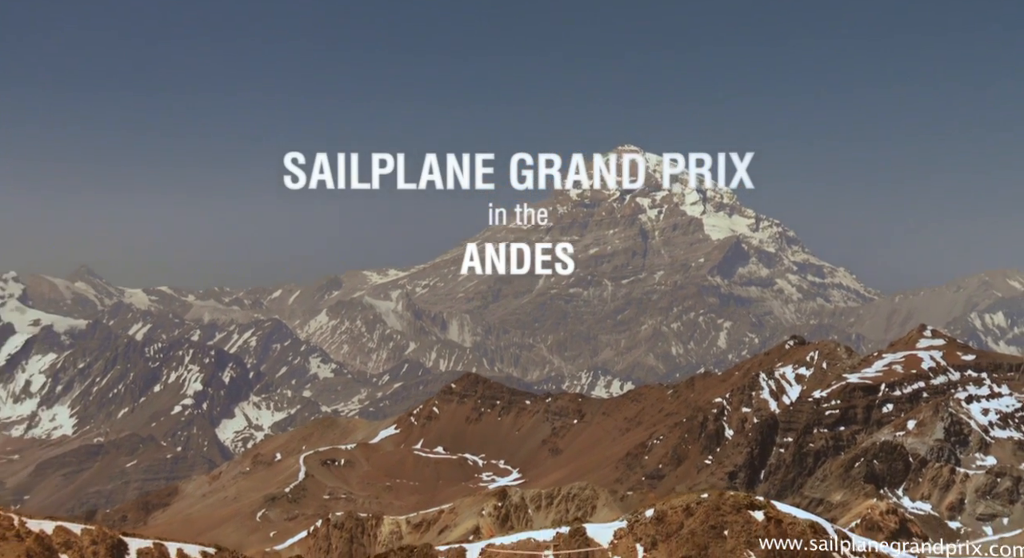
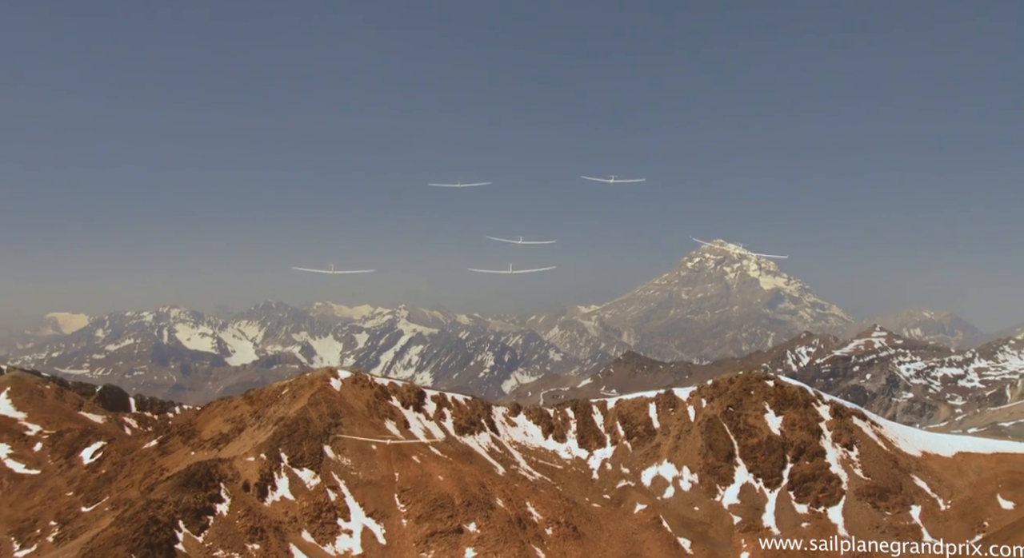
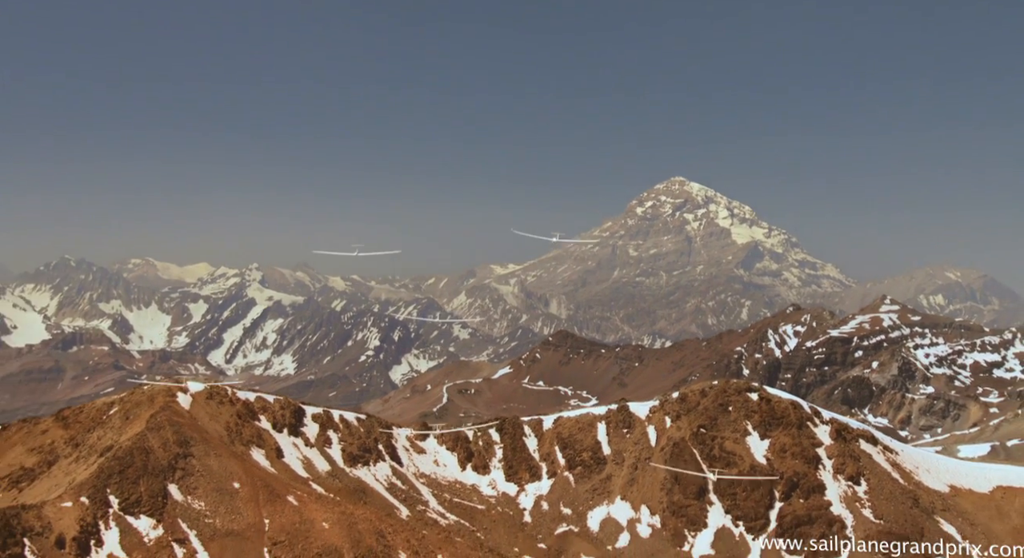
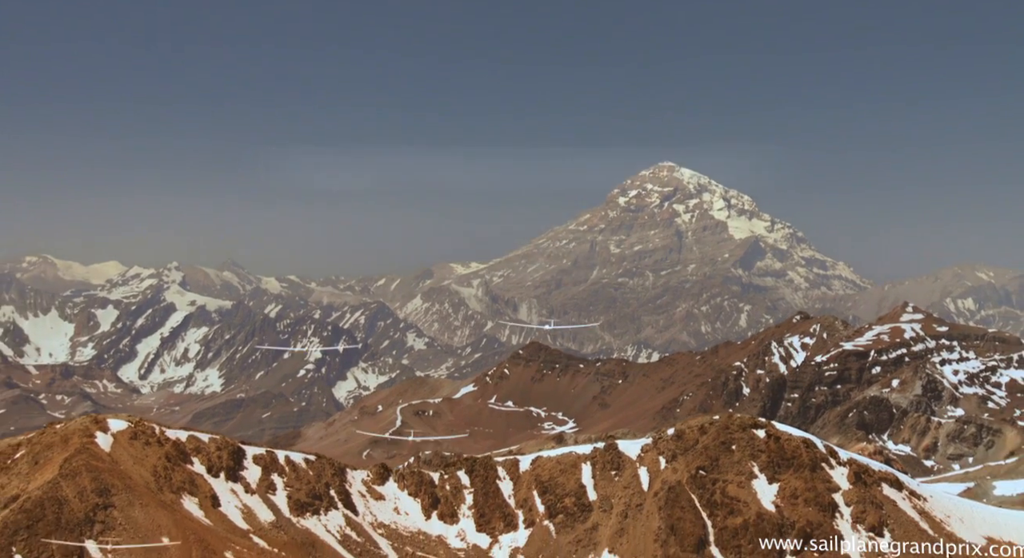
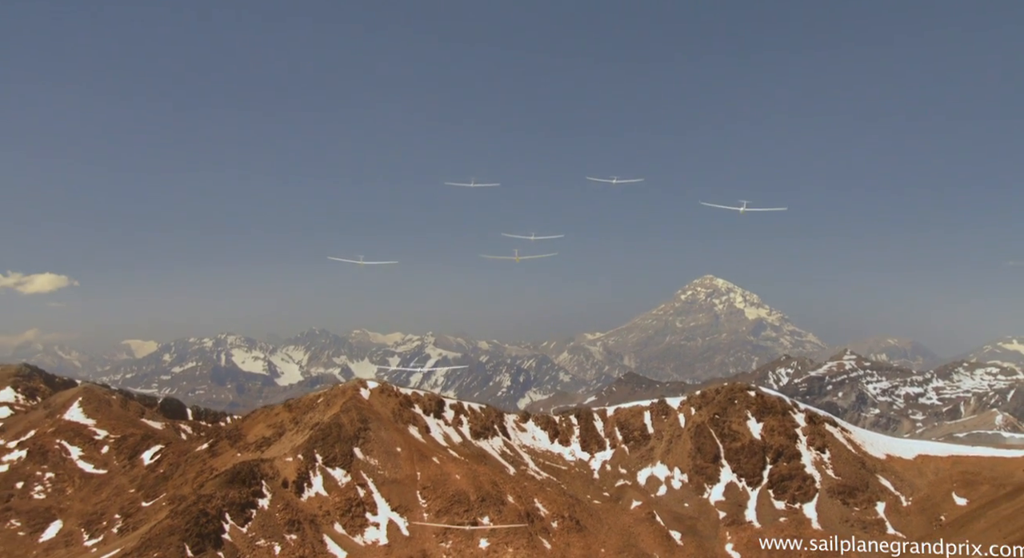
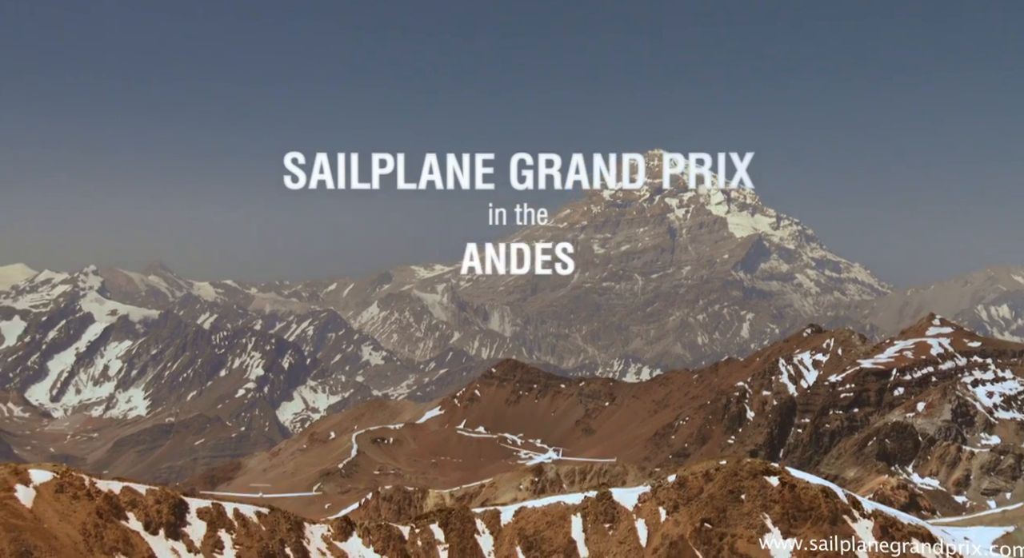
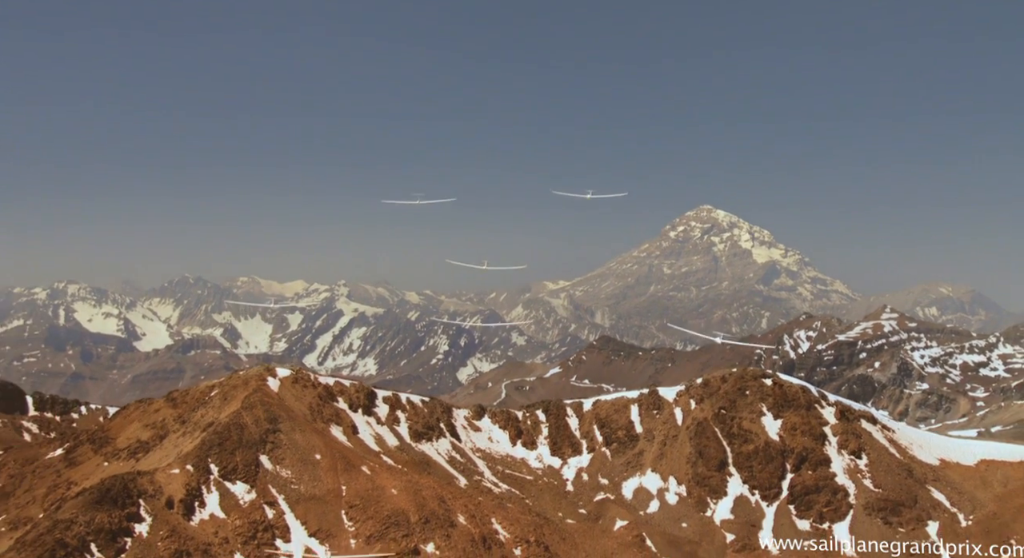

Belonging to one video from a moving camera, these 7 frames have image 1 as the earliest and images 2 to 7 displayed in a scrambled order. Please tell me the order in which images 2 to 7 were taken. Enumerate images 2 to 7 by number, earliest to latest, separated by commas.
6, 4, 3, 7, 2, 5
